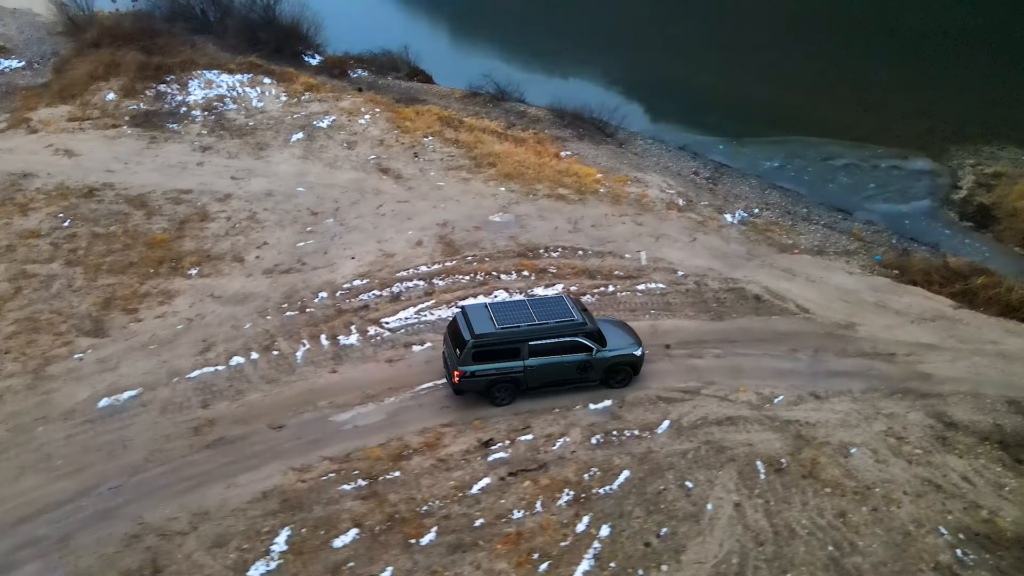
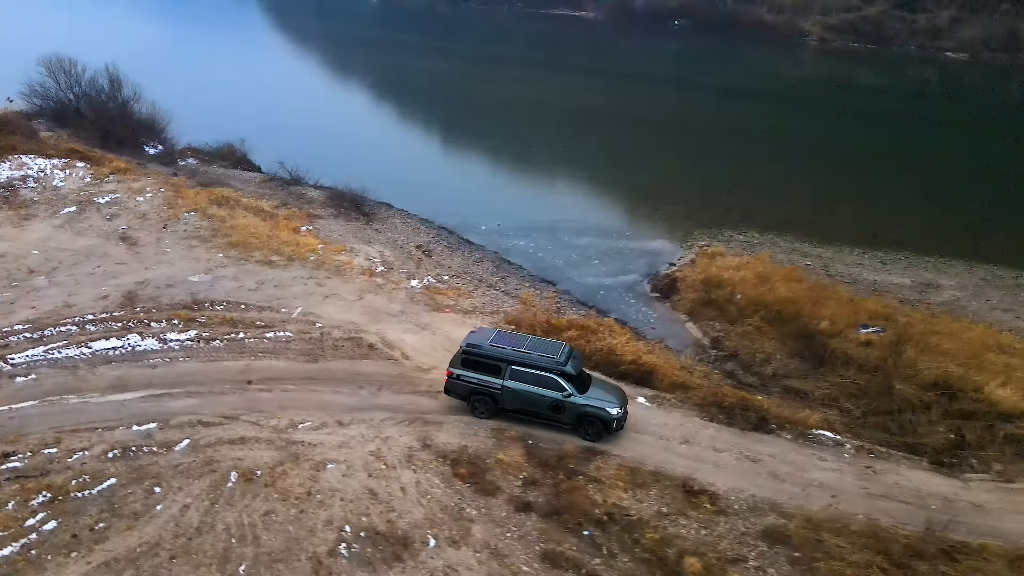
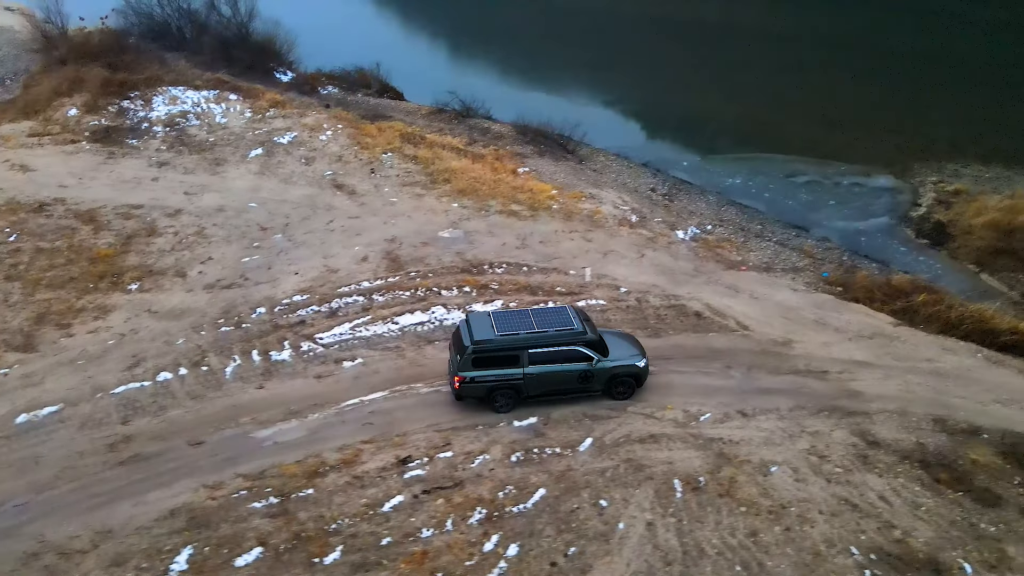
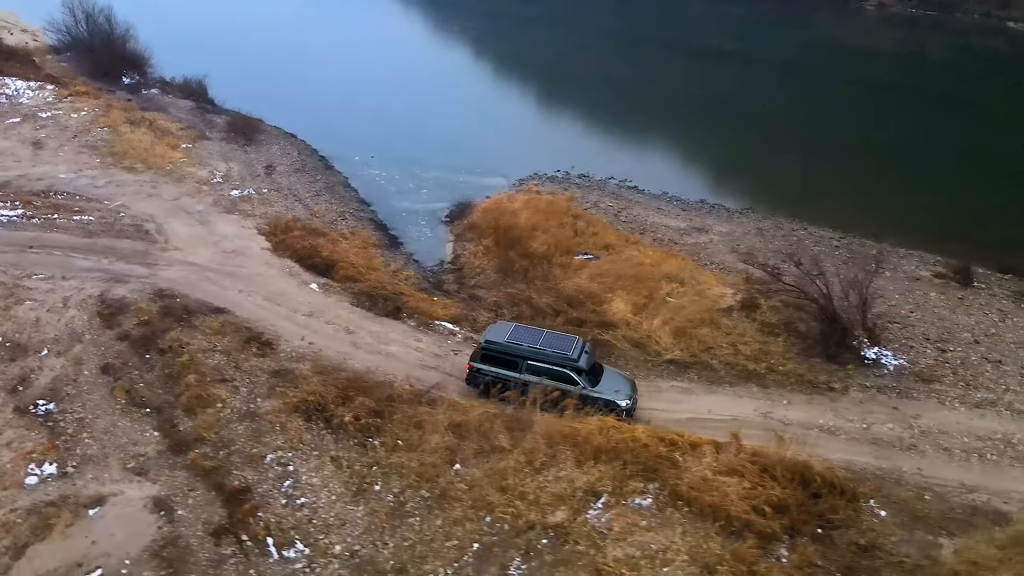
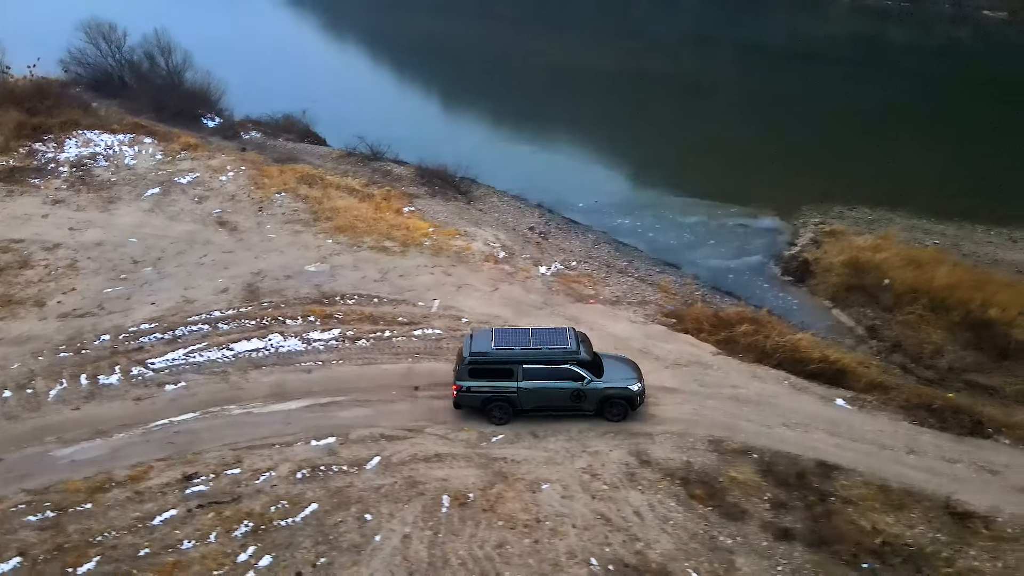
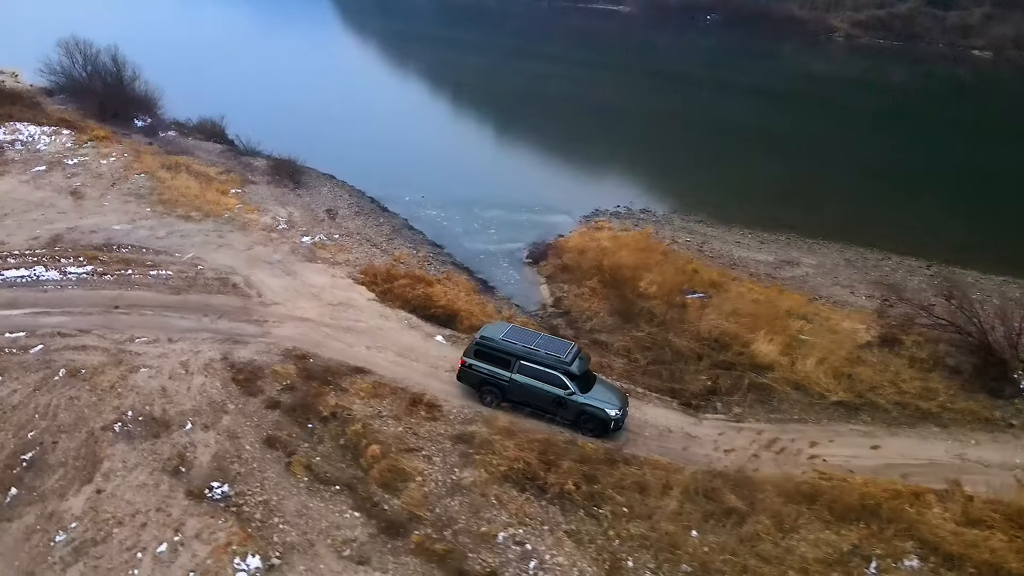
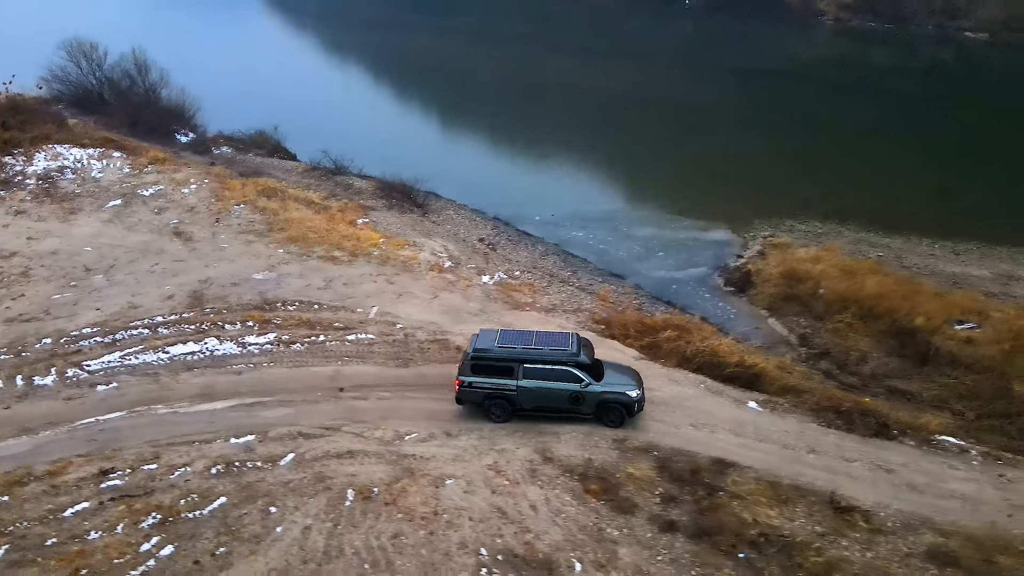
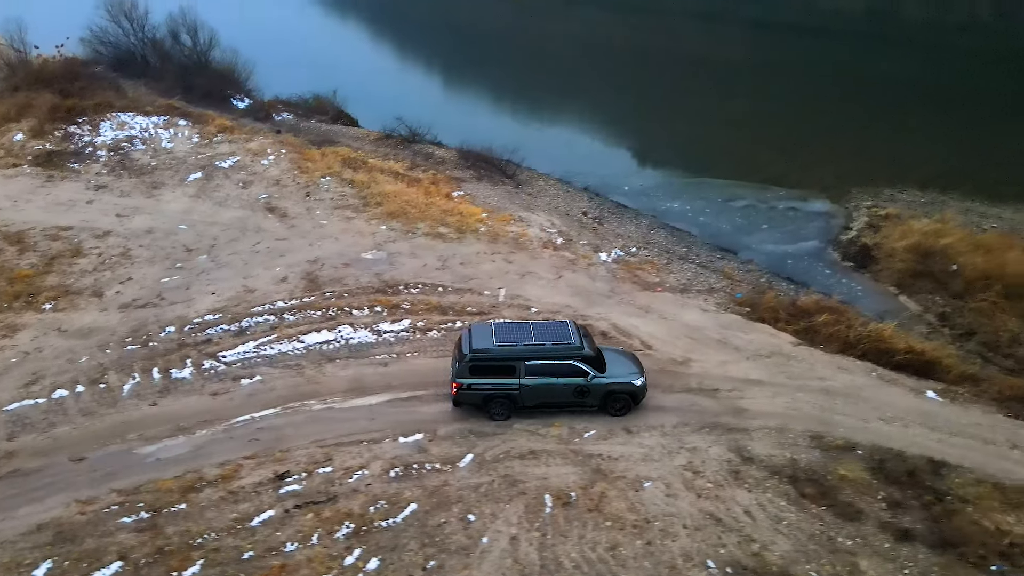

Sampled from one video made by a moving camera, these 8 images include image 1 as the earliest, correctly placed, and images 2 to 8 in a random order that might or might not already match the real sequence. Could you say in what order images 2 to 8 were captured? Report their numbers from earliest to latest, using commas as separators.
3, 8, 5, 7, 2, 6, 4
